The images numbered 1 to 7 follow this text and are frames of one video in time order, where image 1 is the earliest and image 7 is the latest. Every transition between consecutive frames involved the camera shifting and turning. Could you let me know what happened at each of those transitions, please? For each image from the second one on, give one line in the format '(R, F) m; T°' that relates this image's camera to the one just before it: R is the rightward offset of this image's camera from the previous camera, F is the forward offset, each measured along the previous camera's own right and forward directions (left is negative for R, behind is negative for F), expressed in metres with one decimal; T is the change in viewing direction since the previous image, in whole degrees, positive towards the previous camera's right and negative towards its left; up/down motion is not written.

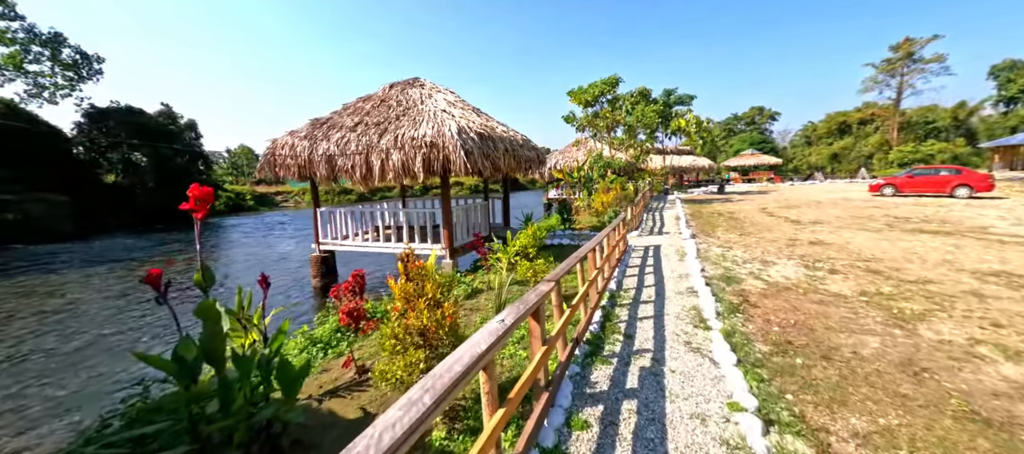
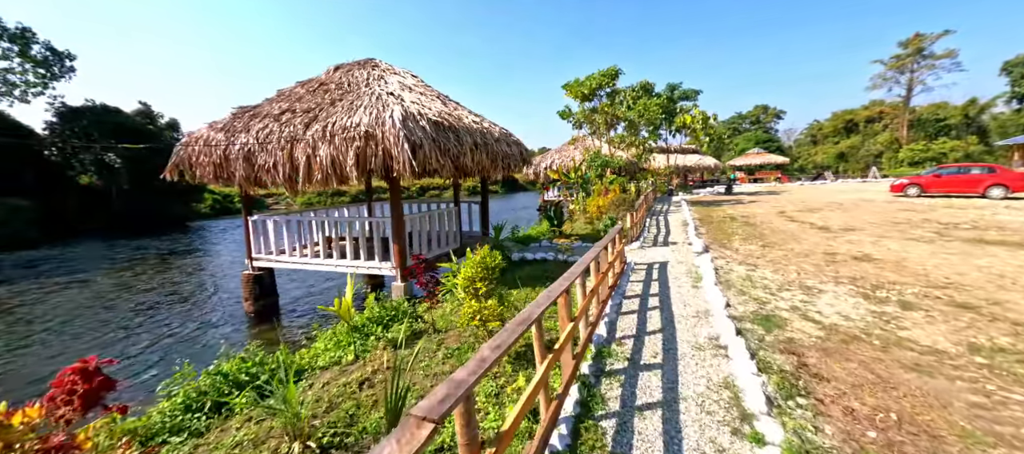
(+0.5, +1.5) m; 0°
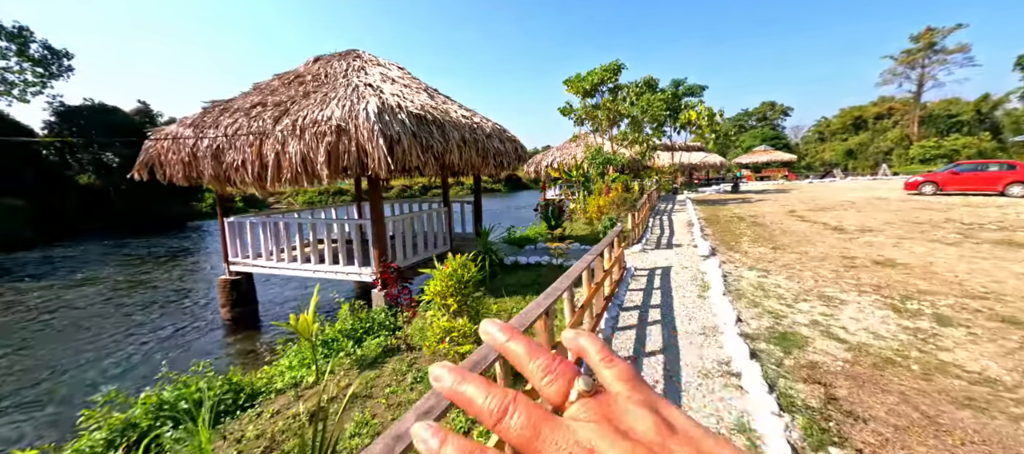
(+0.2, +0.5) m; -1°
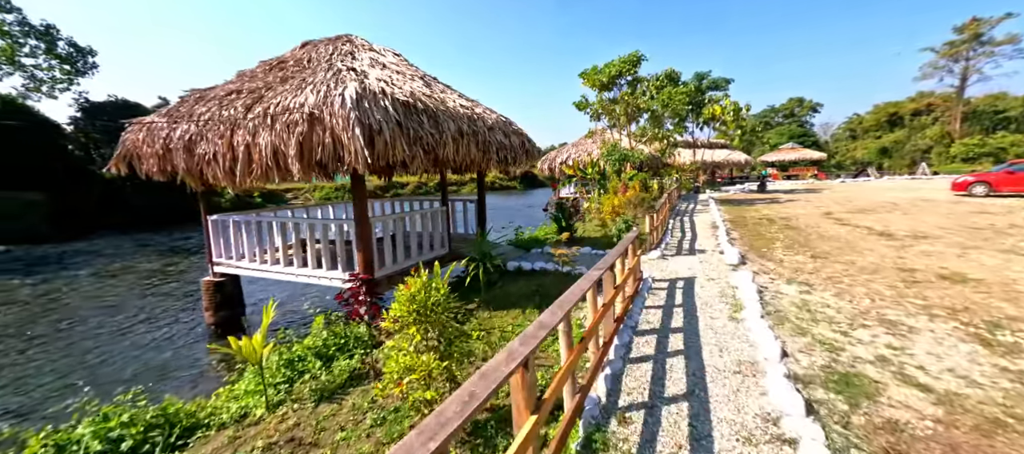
(+0.2, +0.6) m; -3°
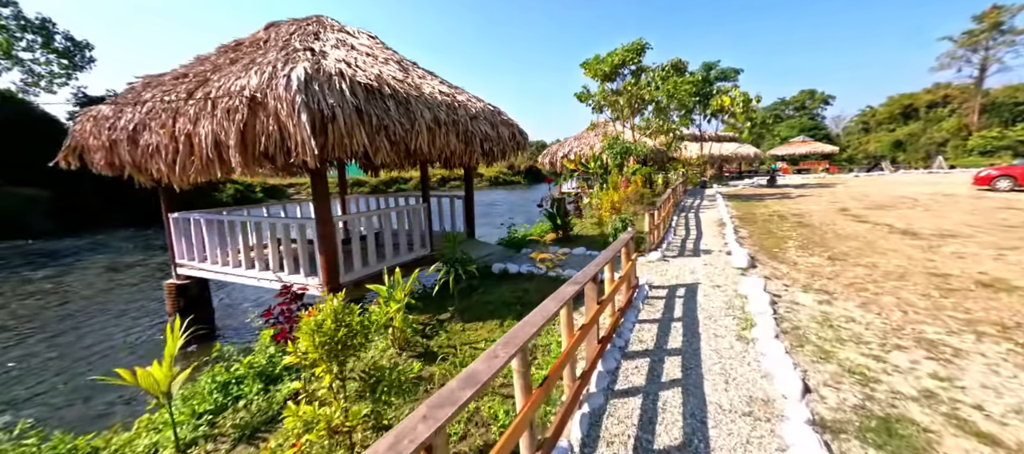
(+0.3, +0.5) m; -1°
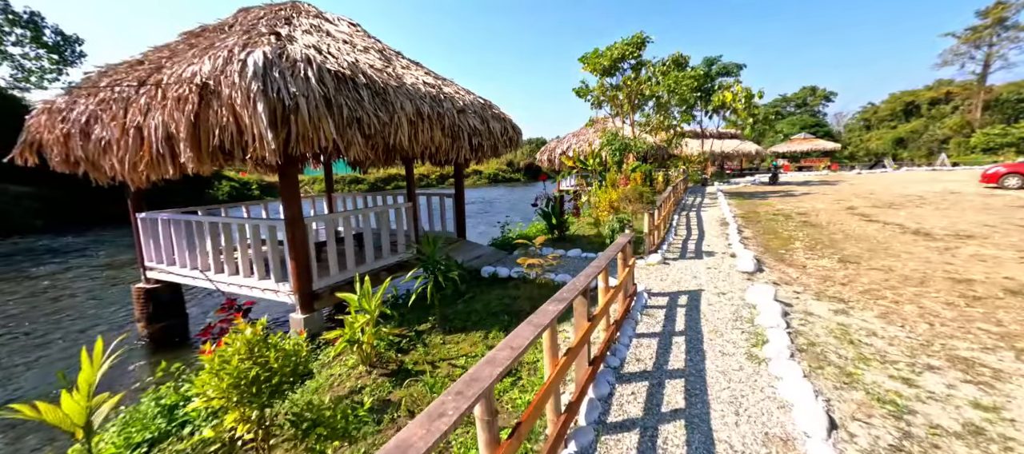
(+0.1, +0.3) m; 0°
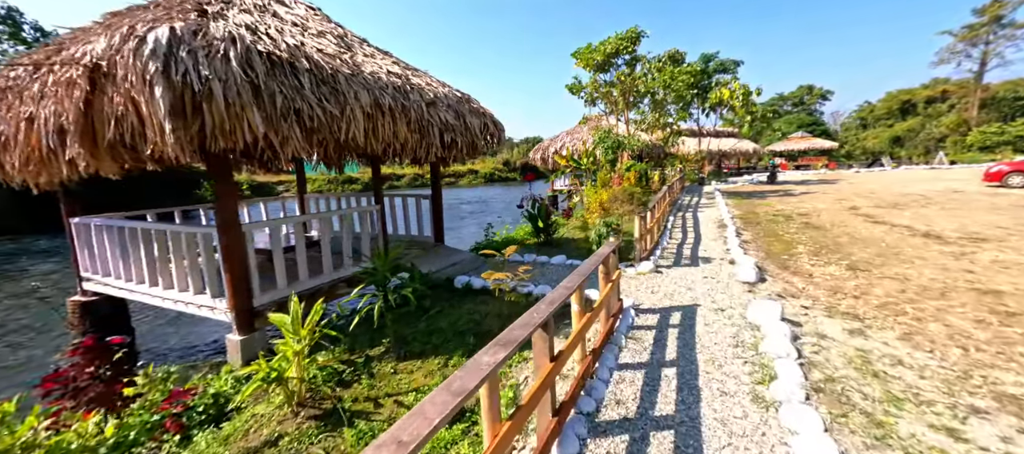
(+0.3, +0.5) m; 0°
